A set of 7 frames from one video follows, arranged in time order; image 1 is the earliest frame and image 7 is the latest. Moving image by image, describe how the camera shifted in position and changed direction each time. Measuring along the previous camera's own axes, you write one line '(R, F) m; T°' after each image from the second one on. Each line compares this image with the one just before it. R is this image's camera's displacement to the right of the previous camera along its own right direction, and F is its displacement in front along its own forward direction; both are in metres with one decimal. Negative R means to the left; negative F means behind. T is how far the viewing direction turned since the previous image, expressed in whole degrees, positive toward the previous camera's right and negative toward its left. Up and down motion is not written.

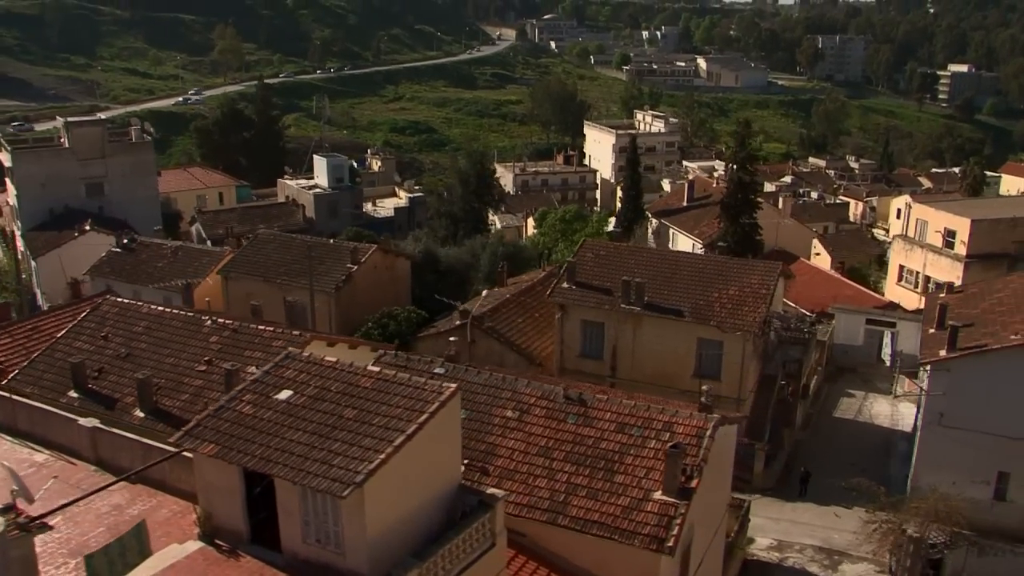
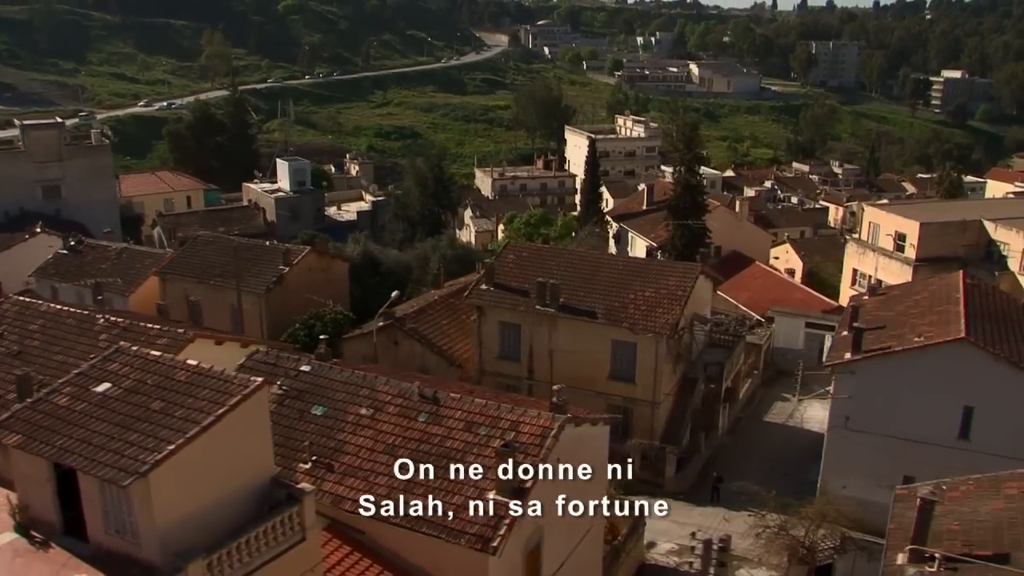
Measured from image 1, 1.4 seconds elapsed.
(+2.2, 0.0) m; -1°
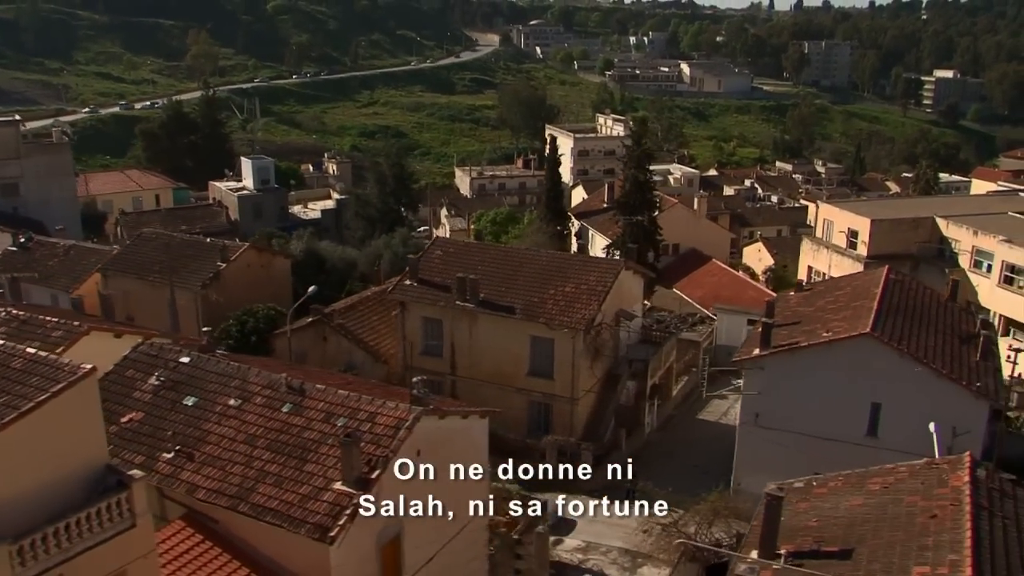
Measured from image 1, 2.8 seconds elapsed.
(+2.0, 0.0) m; -1°
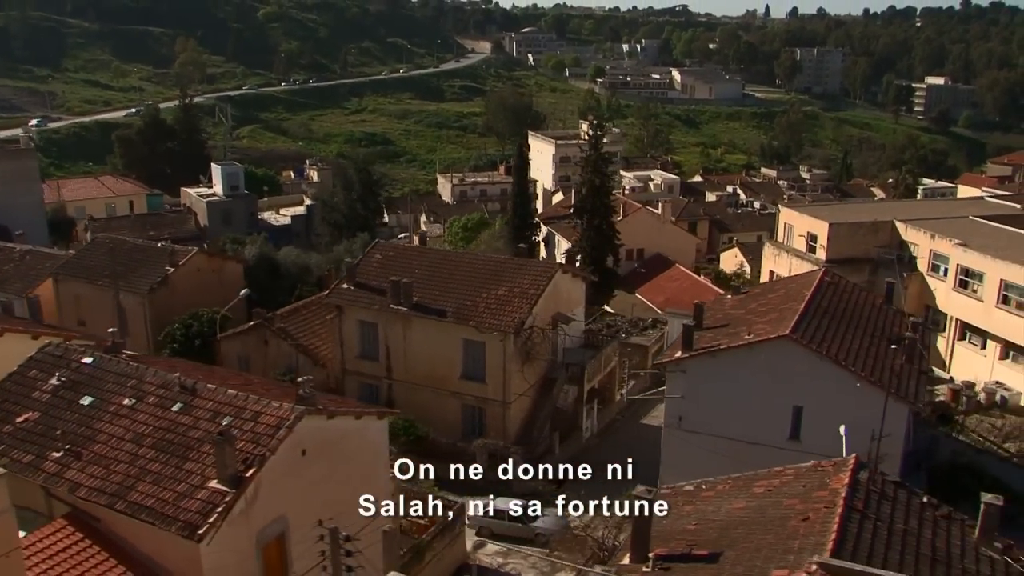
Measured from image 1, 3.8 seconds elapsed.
(+1.7, 0.0) m; 0°
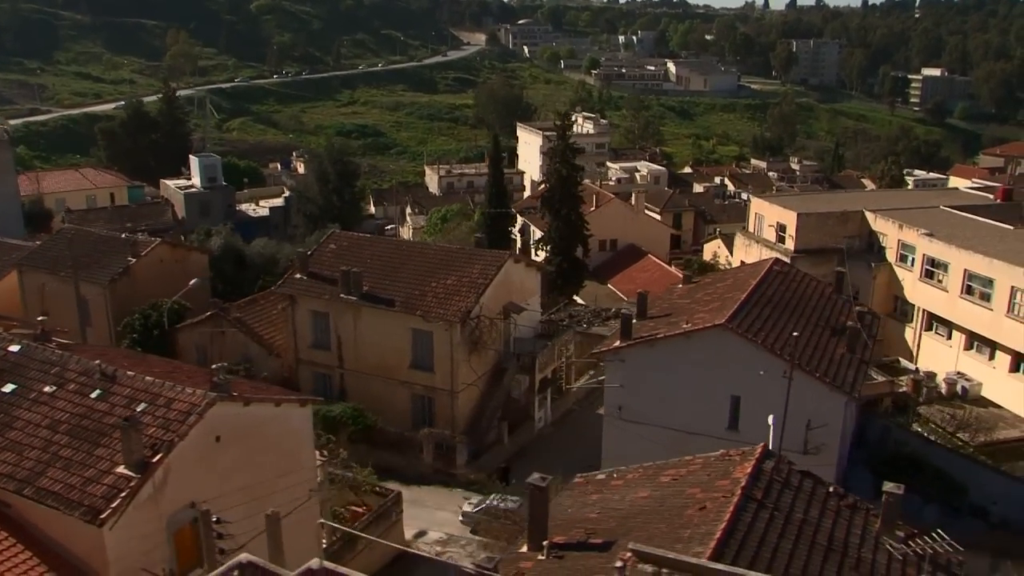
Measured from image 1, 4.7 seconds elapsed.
(+1.3, 0.0) m; 0°
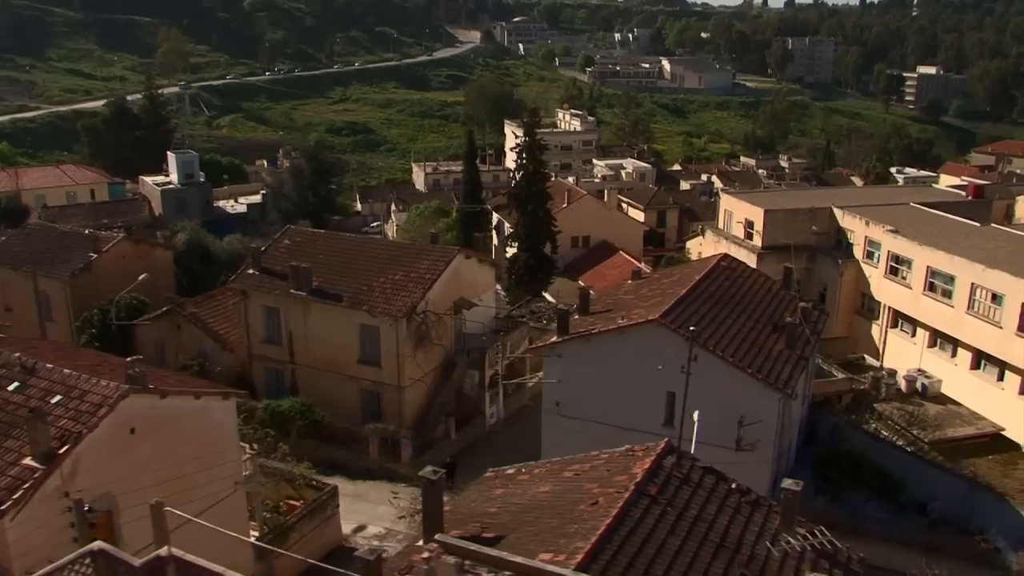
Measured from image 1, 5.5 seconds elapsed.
(+1.3, 0.0) m; 0°
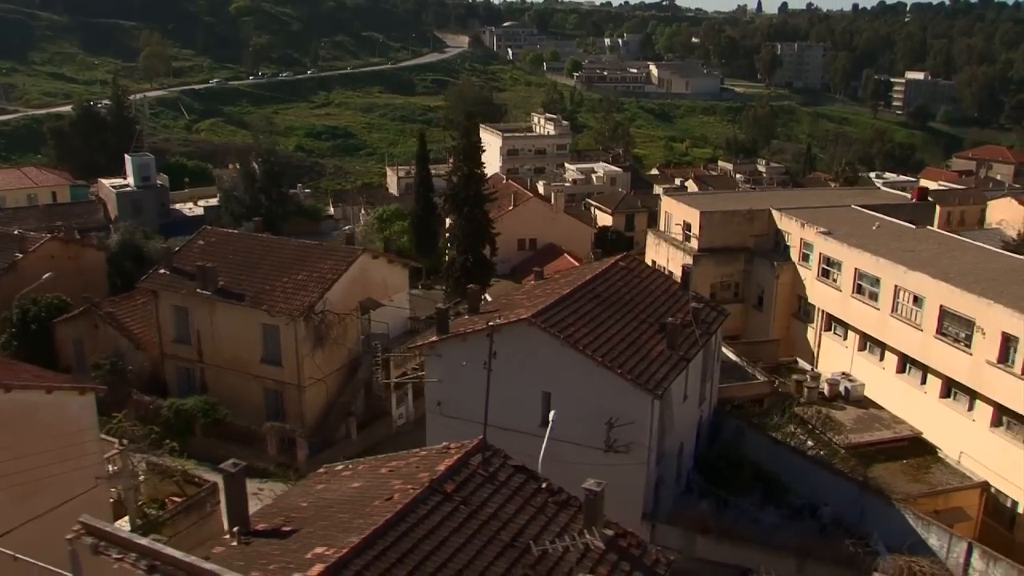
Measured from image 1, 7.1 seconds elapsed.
(+2.4, 0.0) m; -1°
